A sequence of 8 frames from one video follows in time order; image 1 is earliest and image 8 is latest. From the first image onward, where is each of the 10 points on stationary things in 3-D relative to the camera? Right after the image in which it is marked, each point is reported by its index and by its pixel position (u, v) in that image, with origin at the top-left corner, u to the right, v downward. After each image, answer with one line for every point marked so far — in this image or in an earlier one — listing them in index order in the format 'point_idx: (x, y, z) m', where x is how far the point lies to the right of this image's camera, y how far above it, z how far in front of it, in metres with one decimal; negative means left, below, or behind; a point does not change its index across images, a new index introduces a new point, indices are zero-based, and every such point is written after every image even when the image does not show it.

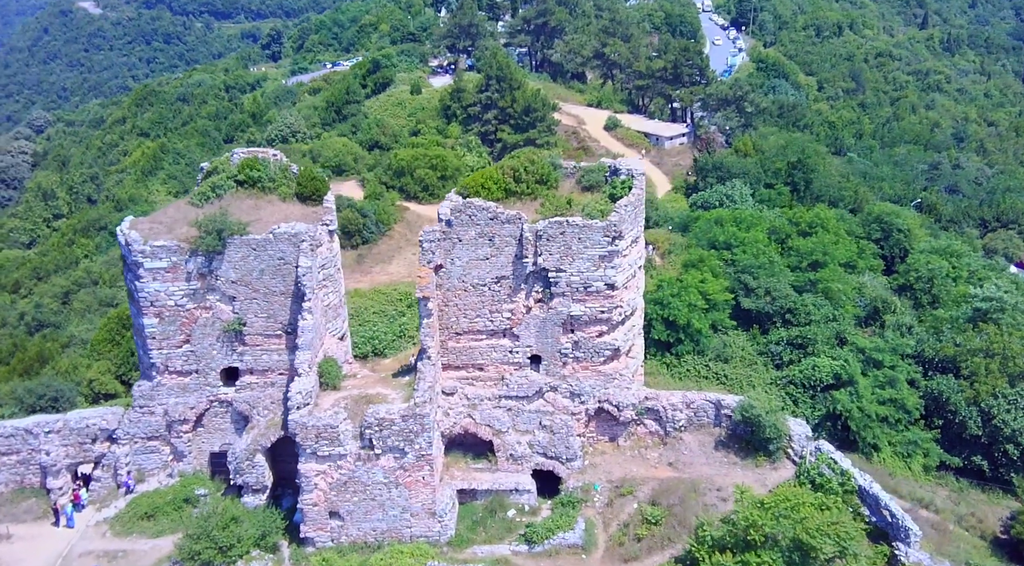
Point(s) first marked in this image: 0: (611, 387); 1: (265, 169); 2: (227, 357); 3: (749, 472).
0: (+2.0, -2.1, +18.4) m
1: (-5.2, +2.5, +19.5) m
2: (-5.6, -1.5, +18.0) m
3: (+4.5, -3.7, +17.7) m
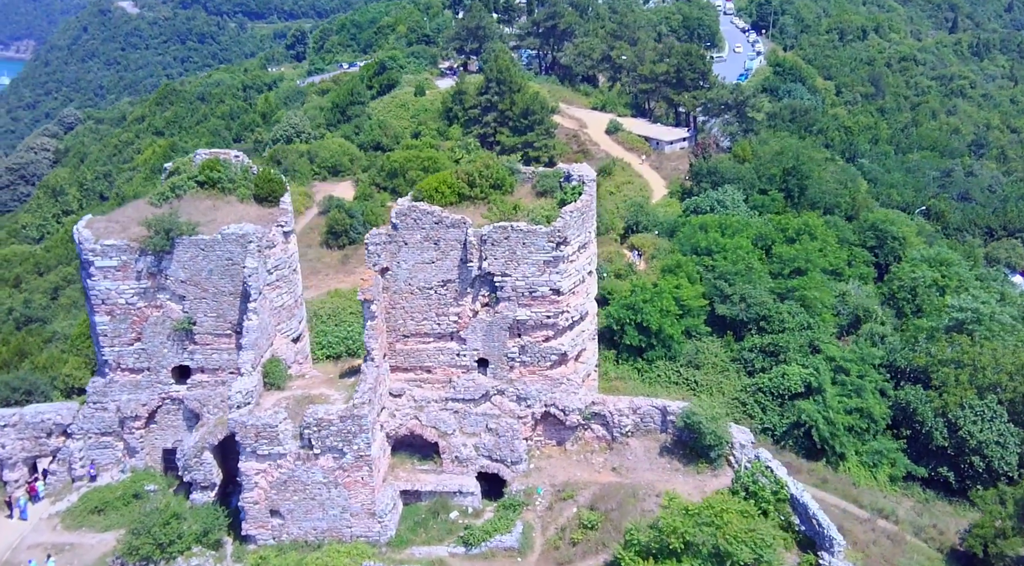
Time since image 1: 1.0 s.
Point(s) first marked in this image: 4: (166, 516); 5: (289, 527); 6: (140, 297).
0: (+0.9, -2.2, +18.4) m
1: (-6.1, +2.5, +19.8) m
2: (-6.7, -1.5, +18.3) m
3: (+3.4, -3.8, +17.7) m
4: (-6.5, -4.3, +16.9) m
5: (-4.2, -4.6, +17.0) m
6: (-7.3, -0.3, +17.9) m
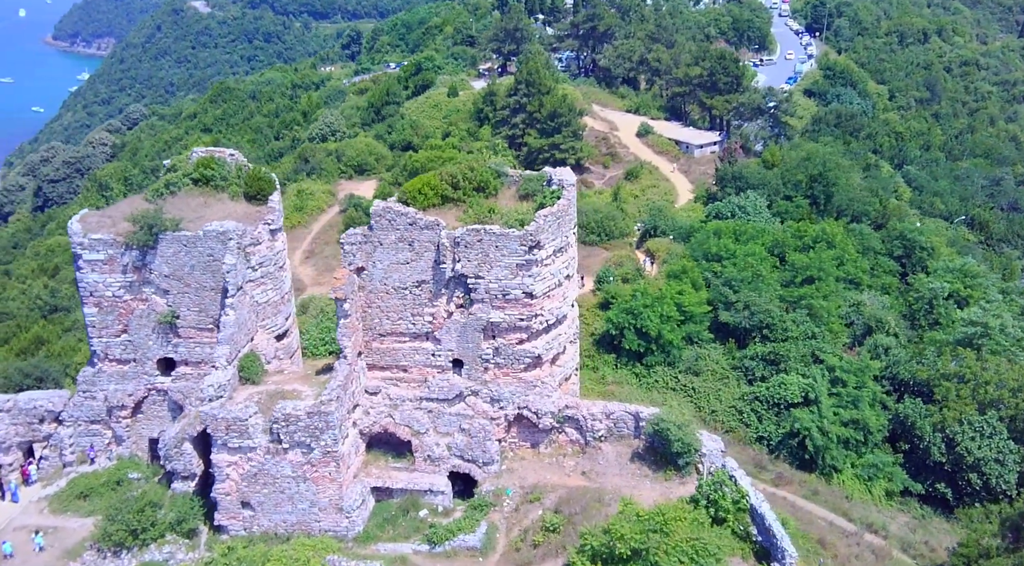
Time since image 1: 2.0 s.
0: (+0.4, -2.3, +18.5) m
1: (-6.5, +2.6, +20.3) m
2: (-7.2, -1.4, +18.8) m
3: (+2.8, -3.9, +17.6) m
4: (-7.1, -4.2, +17.4) m
5: (-4.8, -4.5, +17.4) m
6: (-7.8, -0.1, +18.4) m
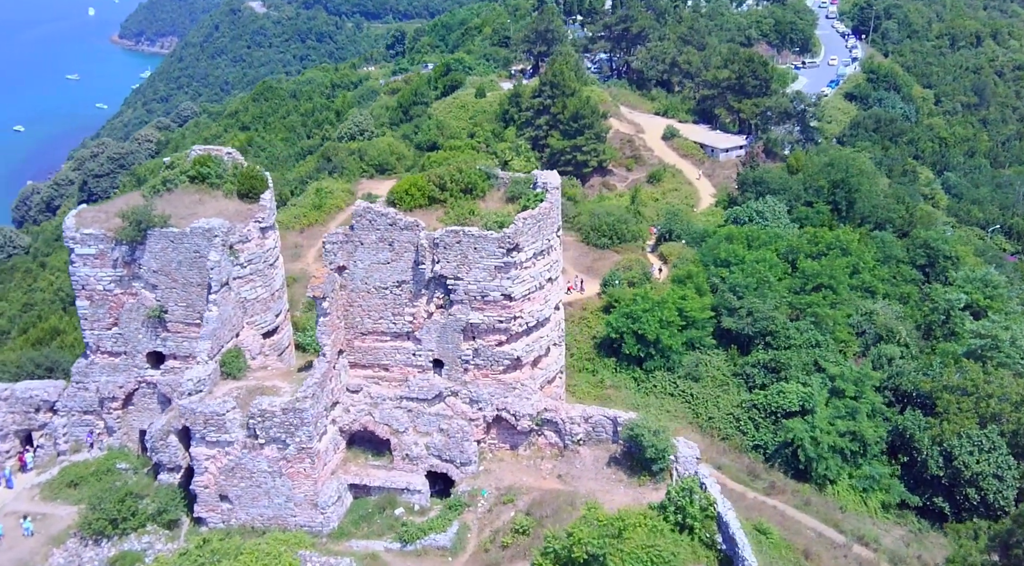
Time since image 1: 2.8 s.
0: (0.0, -2.3, +18.5) m
1: (-6.7, +2.7, +20.6) m
2: (-7.6, -1.2, +19.2) m
3: (+2.3, -4.0, +17.5) m
4: (-7.6, -4.1, +17.8) m
5: (-5.4, -4.5, +17.7) m
6: (-8.2, 0.0, +18.9) m
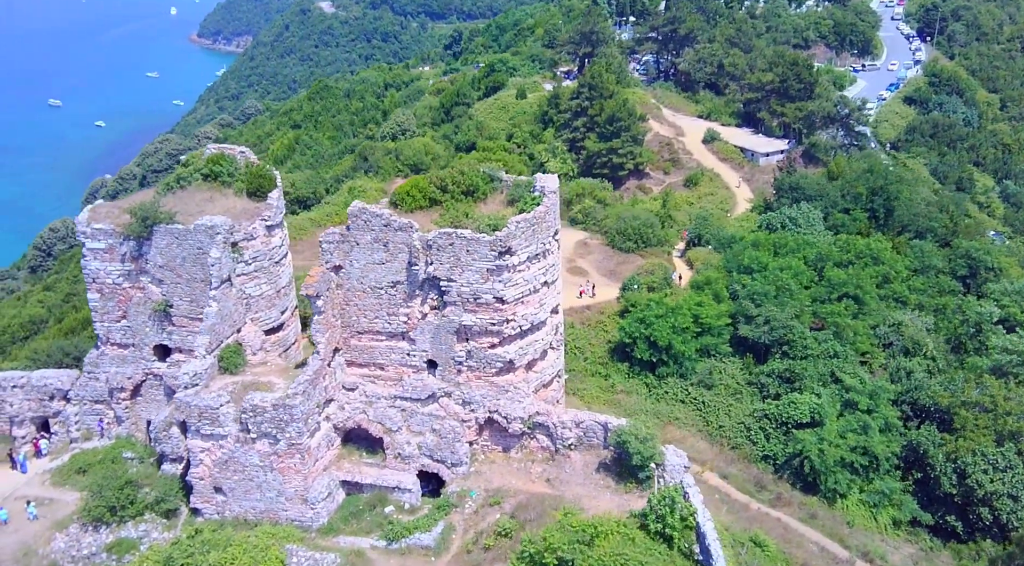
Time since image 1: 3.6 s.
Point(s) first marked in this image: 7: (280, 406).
0: (-0.2, -2.4, +18.6) m
1: (-6.6, +2.7, +21.1) m
2: (-7.7, -1.1, +19.7) m
3: (+2.0, -4.1, +17.4) m
4: (-7.9, -4.0, +18.3) m
5: (-5.6, -4.4, +18.0) m
6: (-8.3, +0.1, +19.4) m
7: (-4.4, -2.3, +17.2) m
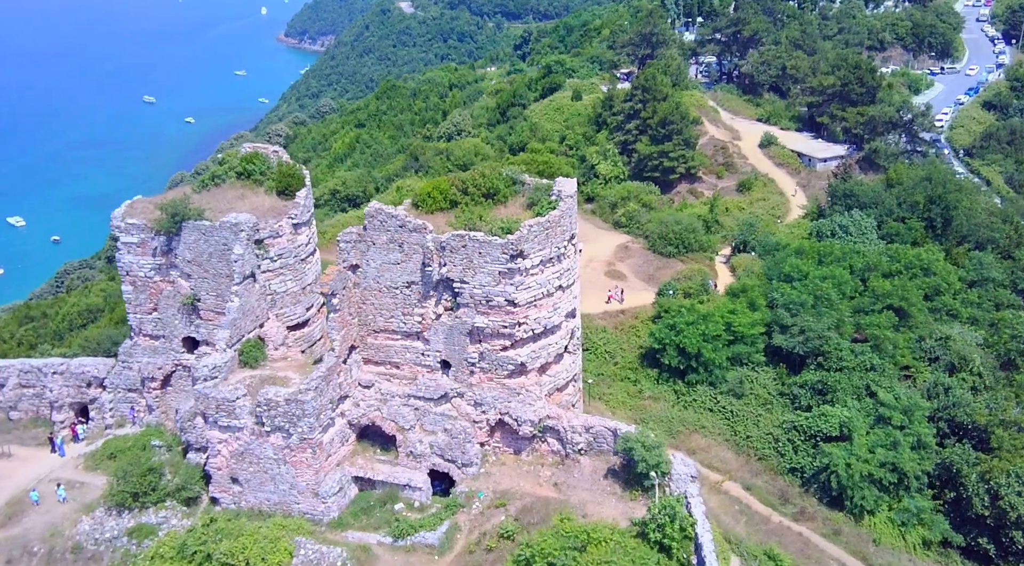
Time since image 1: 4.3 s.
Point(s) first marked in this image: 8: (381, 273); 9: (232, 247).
0: (+0.1, -2.4, +18.6) m
1: (-6.0, +2.8, +21.6) m
2: (-7.3, -1.0, +20.3) m
3: (+2.1, -4.2, +17.4) m
4: (-7.7, -3.9, +19.0) m
5: (-5.4, -4.3, +18.5) m
6: (-7.9, +0.2, +20.1) m
7: (-4.2, -2.3, +17.6) m
8: (-2.7, +0.2, +18.7) m
9: (-5.9, +0.8, +19.4) m
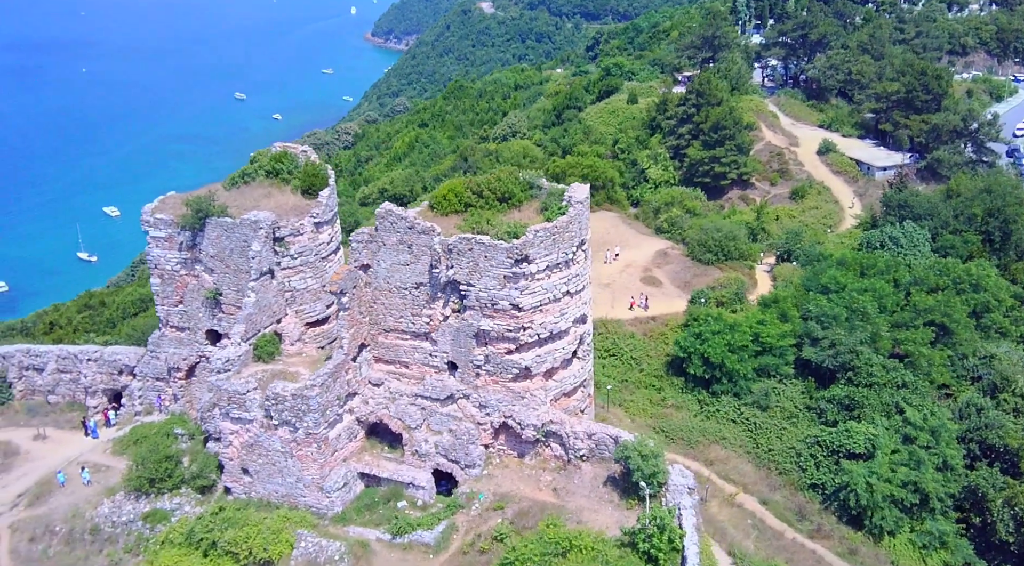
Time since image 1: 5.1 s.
0: (+0.2, -2.5, +18.7) m
1: (-5.5, +2.9, +22.2) m
2: (-7.0, -0.9, +21.0) m
3: (+2.0, -4.4, +17.3) m
4: (-7.6, -3.7, +19.6) m
5: (-5.4, -4.3, +19.0) m
6: (-7.6, +0.4, +20.8) m
7: (-4.2, -2.2, +18.0) m
8: (-2.5, +0.2, +18.9) m
9: (-5.7, +0.8, +19.9) m
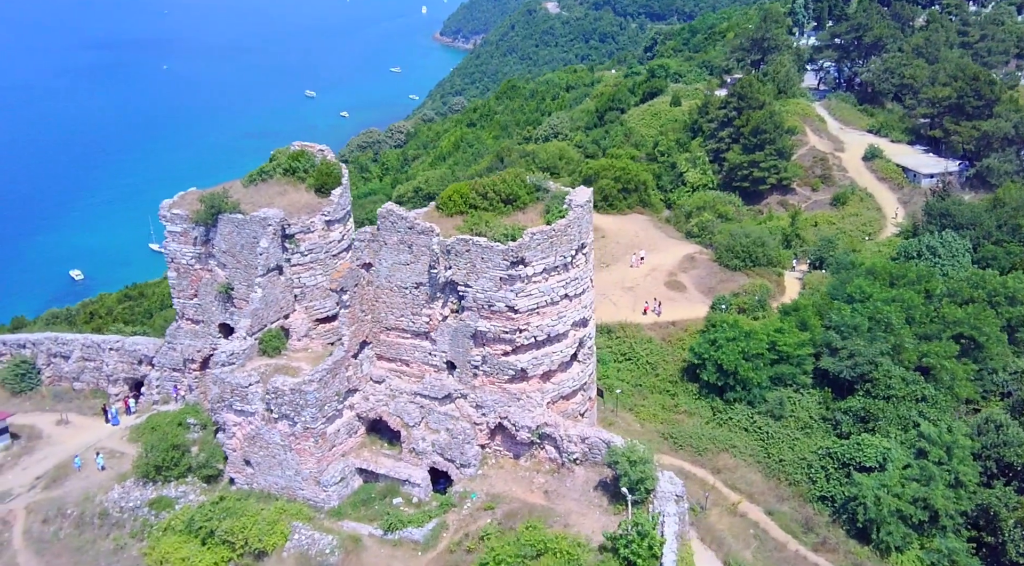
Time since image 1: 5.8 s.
0: (+0.1, -2.6, +18.8) m
1: (-5.3, +3.0, +22.6) m
2: (-6.9, -0.8, +21.5) m
3: (+1.8, -4.5, +17.2) m
4: (-7.6, -3.6, +20.2) m
5: (-5.5, -4.2, +19.4) m
6: (-7.5, +0.5, +21.3) m
7: (-4.3, -2.2, +18.4) m
8: (-2.5, +0.2, +19.2) m
9: (-5.6, +0.9, +20.4) m
